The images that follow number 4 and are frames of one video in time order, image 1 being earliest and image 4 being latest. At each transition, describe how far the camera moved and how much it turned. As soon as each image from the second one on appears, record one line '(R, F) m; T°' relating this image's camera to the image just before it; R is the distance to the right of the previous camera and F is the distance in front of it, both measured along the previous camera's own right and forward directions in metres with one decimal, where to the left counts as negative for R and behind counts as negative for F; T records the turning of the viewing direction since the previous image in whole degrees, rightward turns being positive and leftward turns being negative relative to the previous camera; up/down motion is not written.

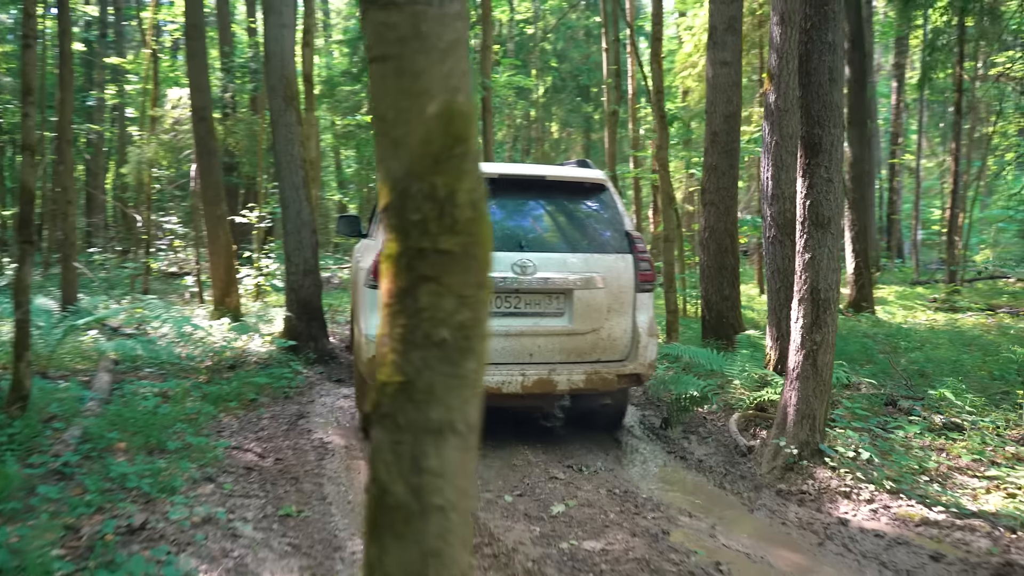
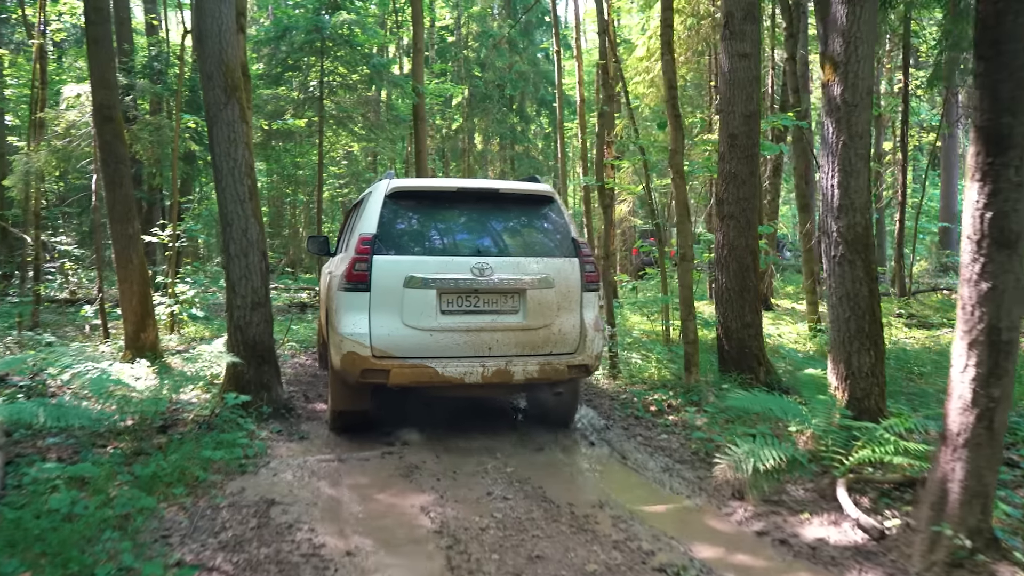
(-0.6, +1.1) m; +7°
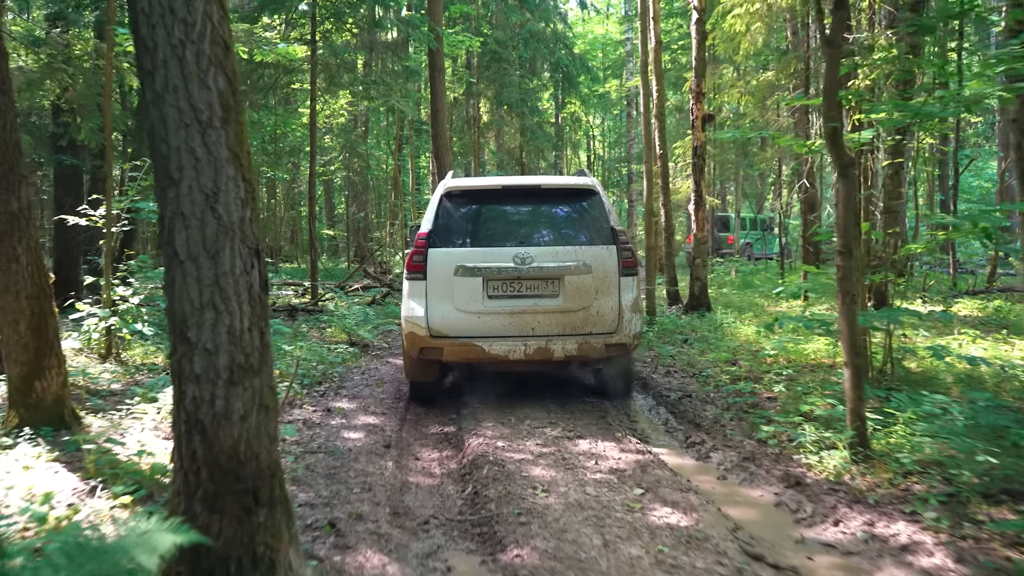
(-0.9, +2.9) m; +2°
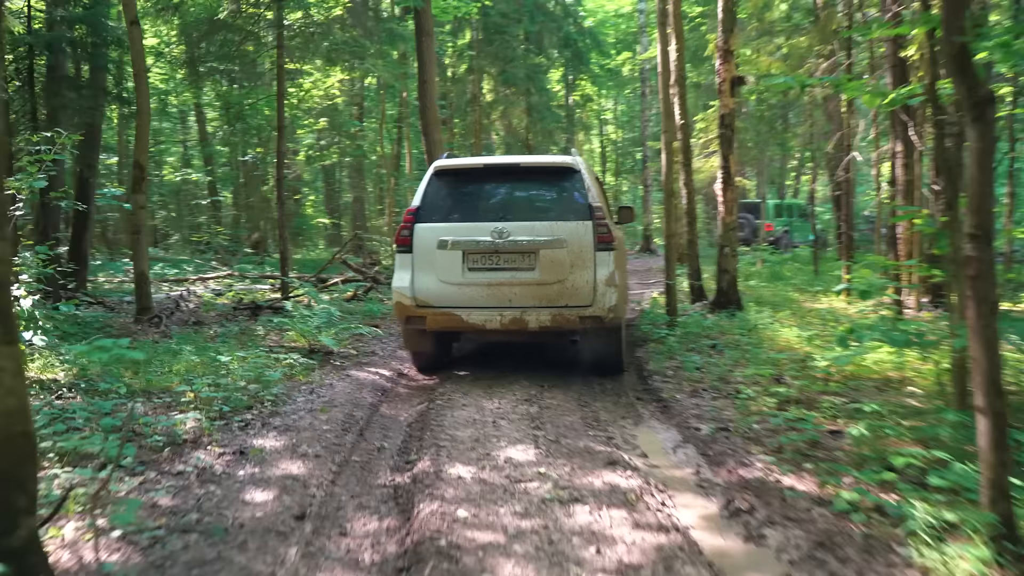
(+0.2, +1.4) m; -1°
